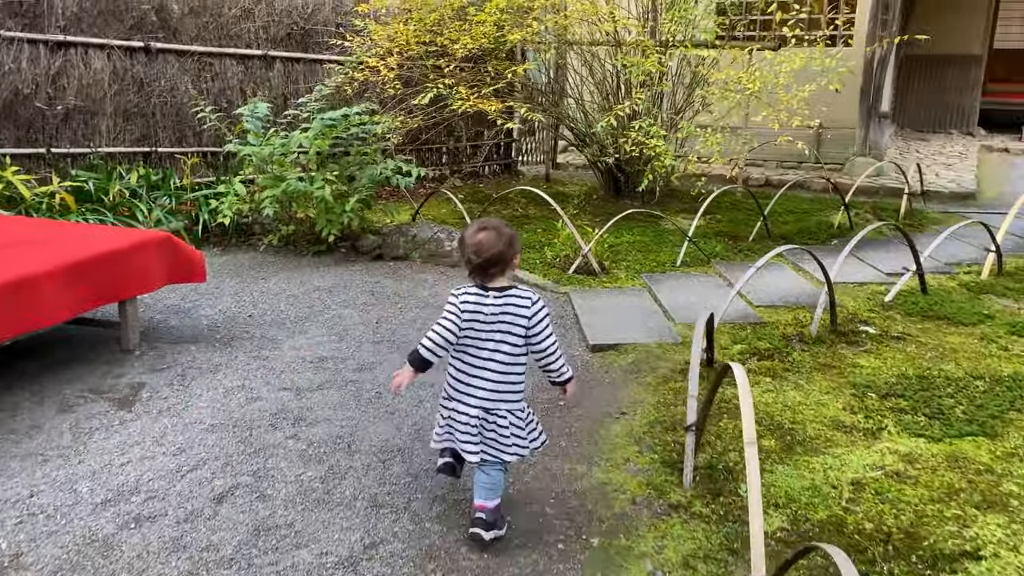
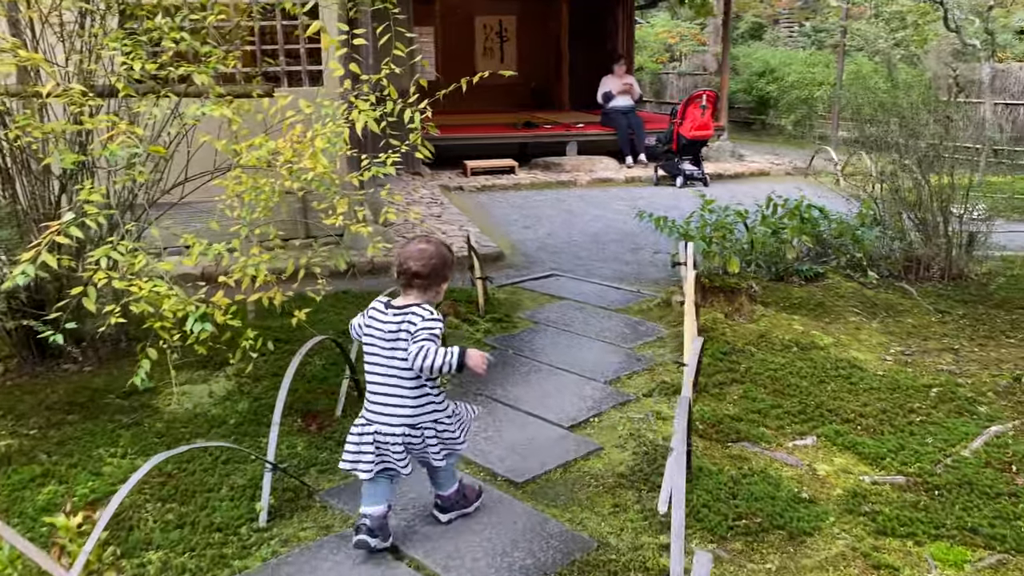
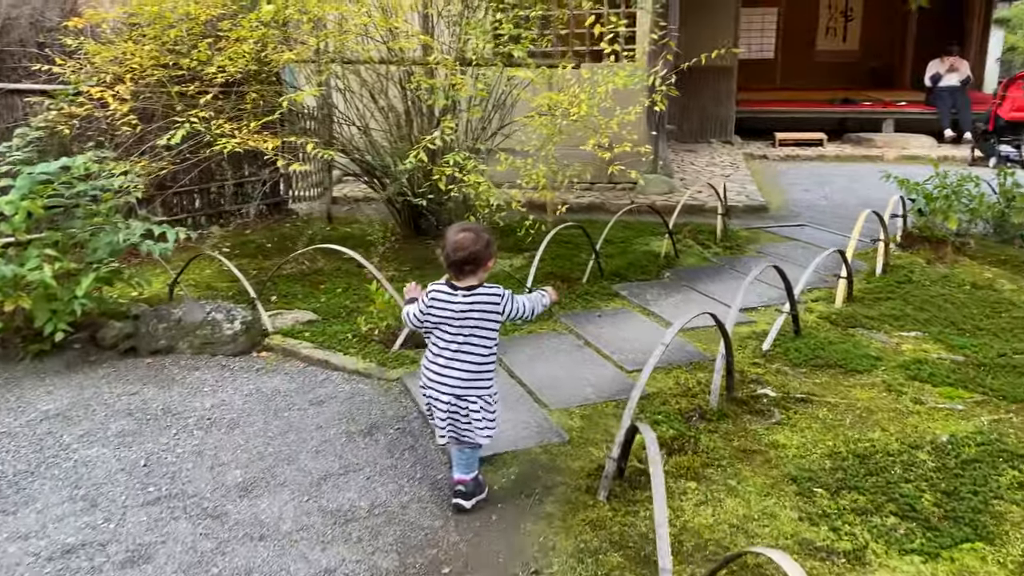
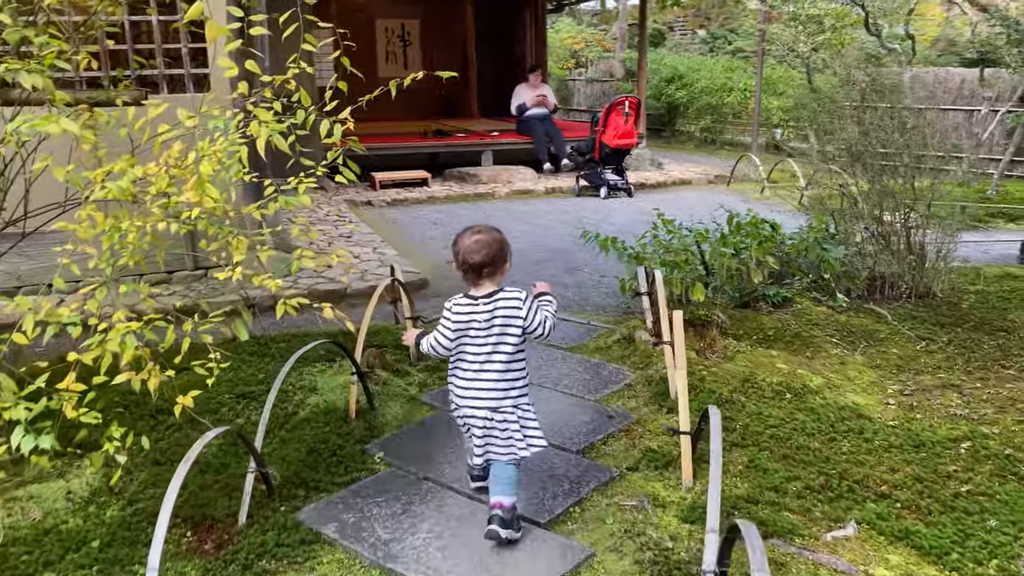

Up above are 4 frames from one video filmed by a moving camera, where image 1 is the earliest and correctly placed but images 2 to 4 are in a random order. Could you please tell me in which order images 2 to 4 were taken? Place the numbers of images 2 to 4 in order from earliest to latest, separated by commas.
3, 2, 4
